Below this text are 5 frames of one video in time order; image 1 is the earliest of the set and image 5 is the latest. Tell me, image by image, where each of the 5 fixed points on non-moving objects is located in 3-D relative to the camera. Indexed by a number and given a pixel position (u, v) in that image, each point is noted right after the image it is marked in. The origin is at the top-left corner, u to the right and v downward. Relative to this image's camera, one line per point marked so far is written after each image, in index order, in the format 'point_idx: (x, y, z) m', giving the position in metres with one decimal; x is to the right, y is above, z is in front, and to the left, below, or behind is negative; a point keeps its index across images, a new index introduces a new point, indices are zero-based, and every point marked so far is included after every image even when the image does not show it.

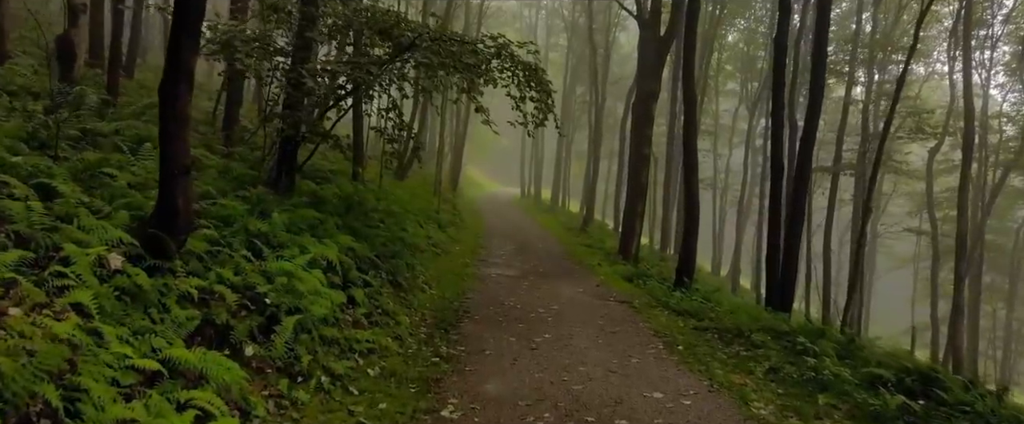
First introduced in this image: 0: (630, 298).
0: (+2.3, -1.7, +14.7) m
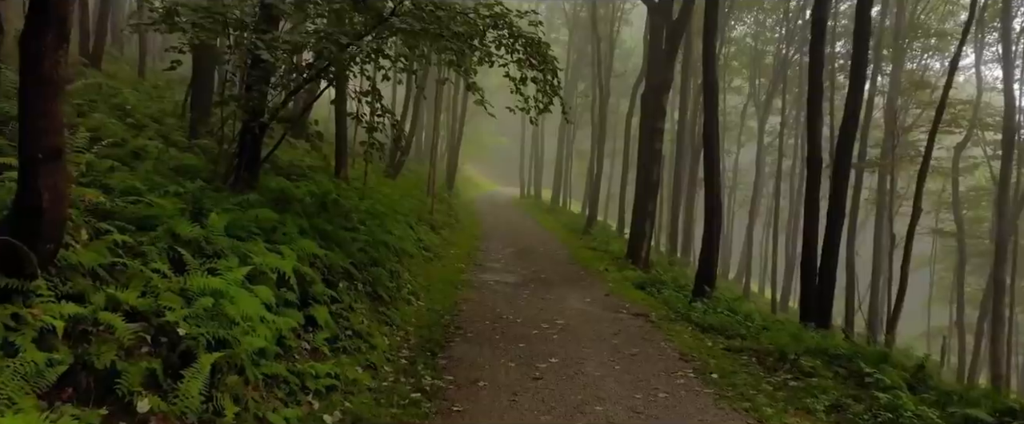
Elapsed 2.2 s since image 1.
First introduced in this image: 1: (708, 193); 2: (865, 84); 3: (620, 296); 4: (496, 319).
0: (+2.3, -1.7, +12.9) m
1: (+3.6, +0.3, +14.2) m
2: (+5.7, +2.1, +12.3) m
3: (+2.1, -1.6, +14.5) m
4: (-0.2, -1.7, +11.8) m
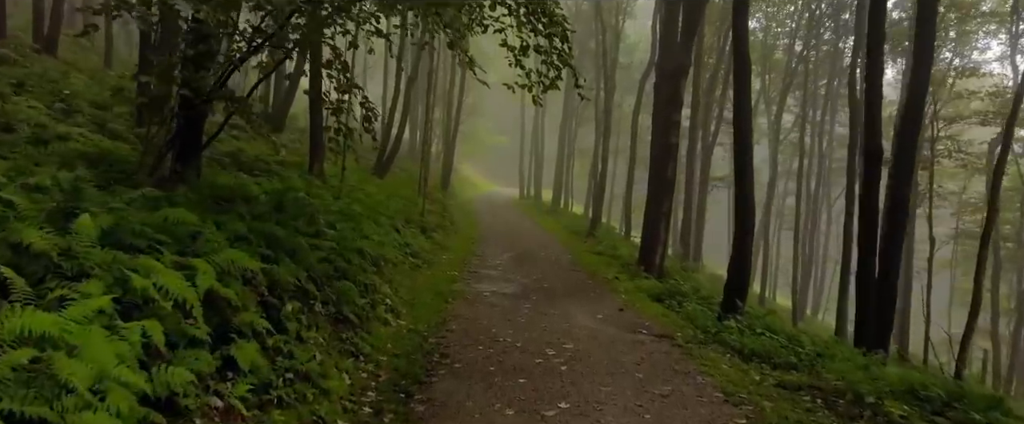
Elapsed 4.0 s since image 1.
0: (+2.3, -1.7, +10.9) m
1: (+3.6, +0.3, +12.1) m
2: (+5.7, +2.0, +10.2) m
3: (+2.0, -1.6, +12.4) m
4: (-0.3, -1.7, +9.7) m
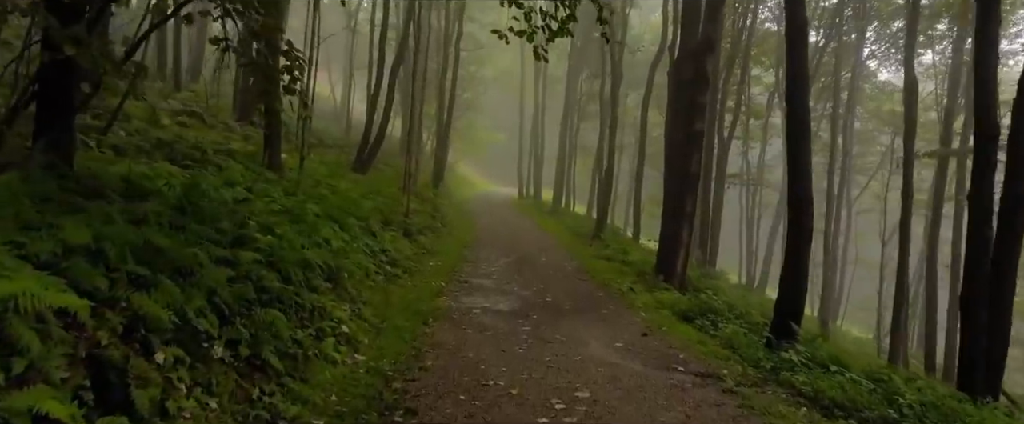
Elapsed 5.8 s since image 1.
0: (+2.2, -1.7, +8.3) m
1: (+3.5, +0.3, +9.6) m
2: (+5.6, +2.1, +7.7) m
3: (+2.0, -1.6, +9.9) m
4: (-0.3, -1.7, +7.1) m
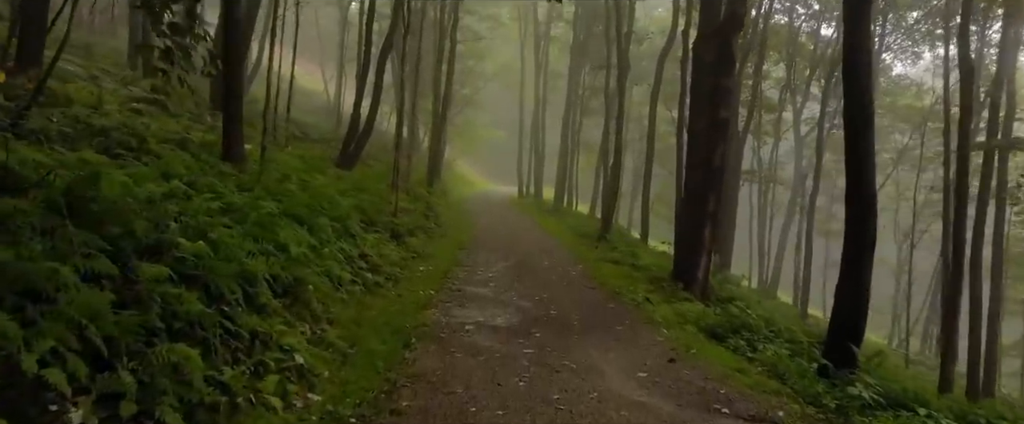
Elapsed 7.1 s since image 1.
0: (+2.2, -1.7, +6.6) m
1: (+3.5, +0.3, +7.8) m
2: (+5.6, +2.1, +5.9) m
3: (+2.0, -1.6, +8.1) m
4: (-0.3, -1.7, +5.4) m
